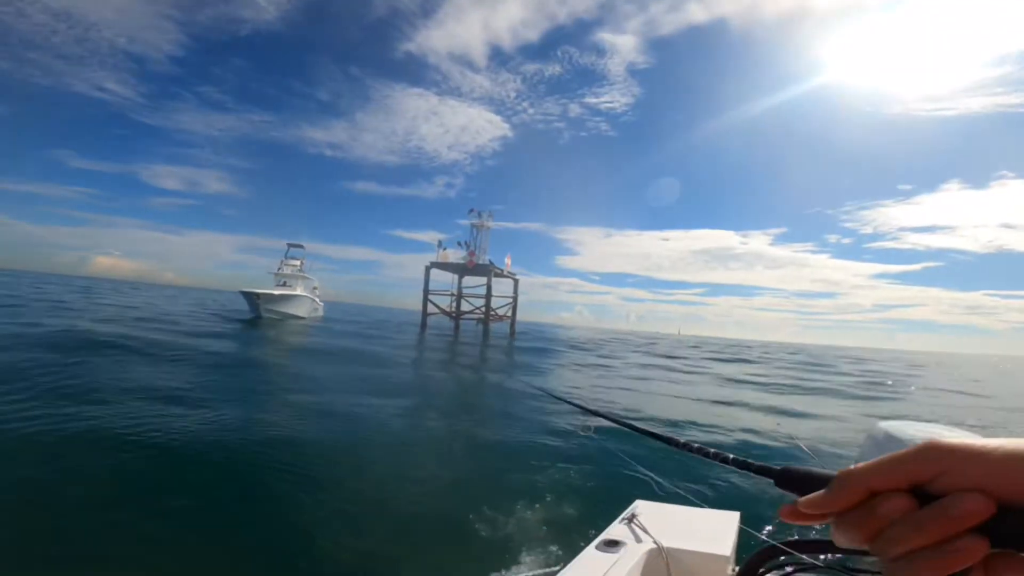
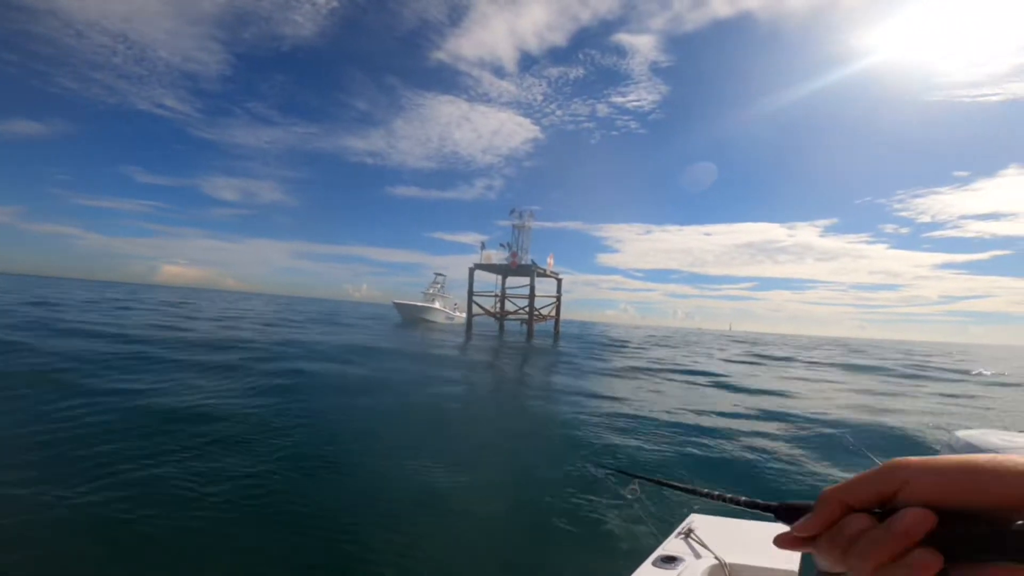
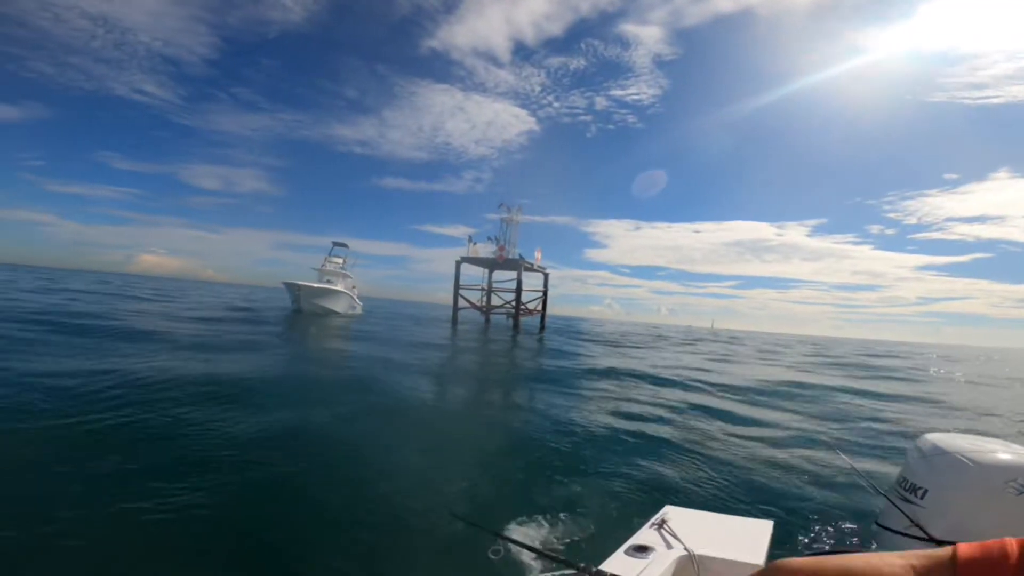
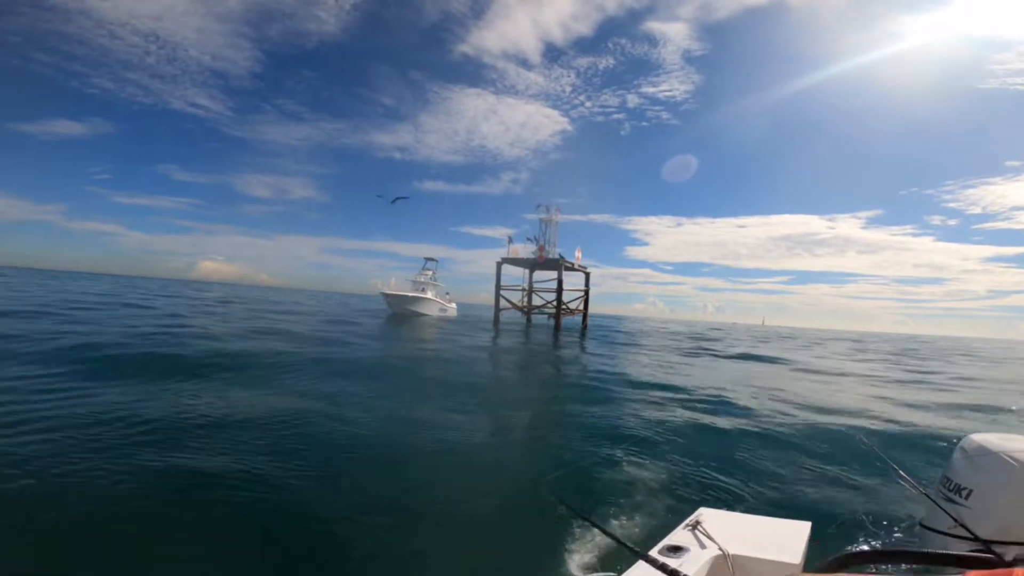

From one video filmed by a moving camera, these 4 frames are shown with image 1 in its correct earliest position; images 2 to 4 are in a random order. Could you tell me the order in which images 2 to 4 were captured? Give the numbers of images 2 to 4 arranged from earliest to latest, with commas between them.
3, 4, 2
